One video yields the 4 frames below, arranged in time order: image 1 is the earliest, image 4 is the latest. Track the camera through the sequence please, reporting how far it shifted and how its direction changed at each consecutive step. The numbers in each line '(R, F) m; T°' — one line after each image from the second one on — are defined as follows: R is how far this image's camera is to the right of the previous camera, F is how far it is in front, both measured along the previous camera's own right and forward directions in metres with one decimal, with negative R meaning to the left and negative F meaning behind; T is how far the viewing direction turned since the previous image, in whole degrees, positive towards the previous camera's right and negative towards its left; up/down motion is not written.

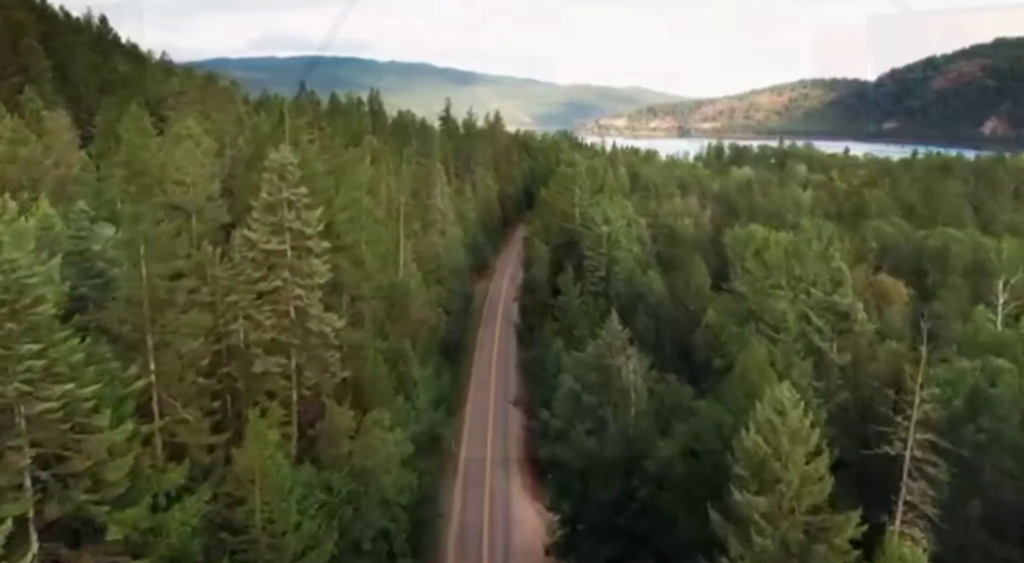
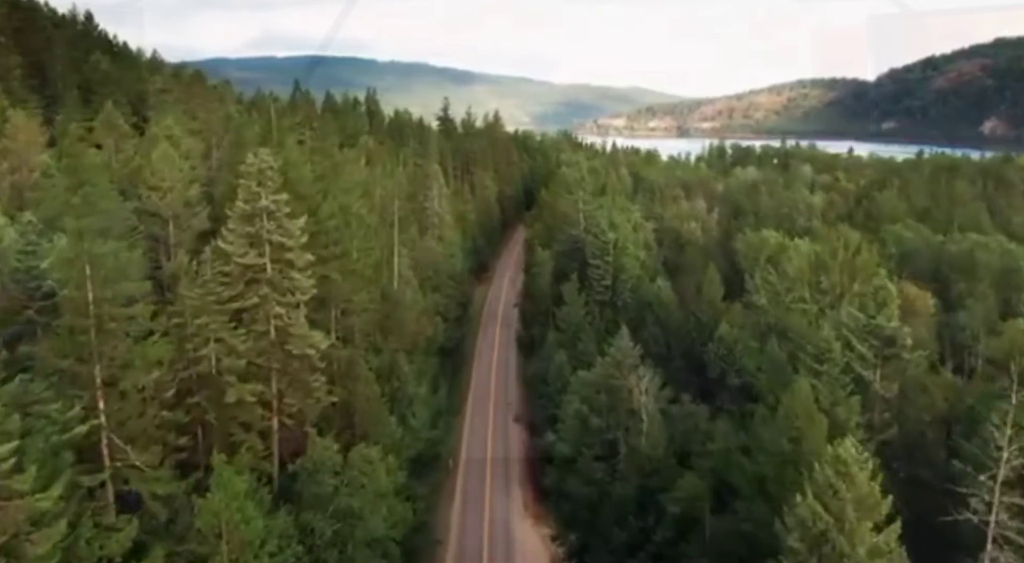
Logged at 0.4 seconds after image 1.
(0.0, +0.8) m; 0°
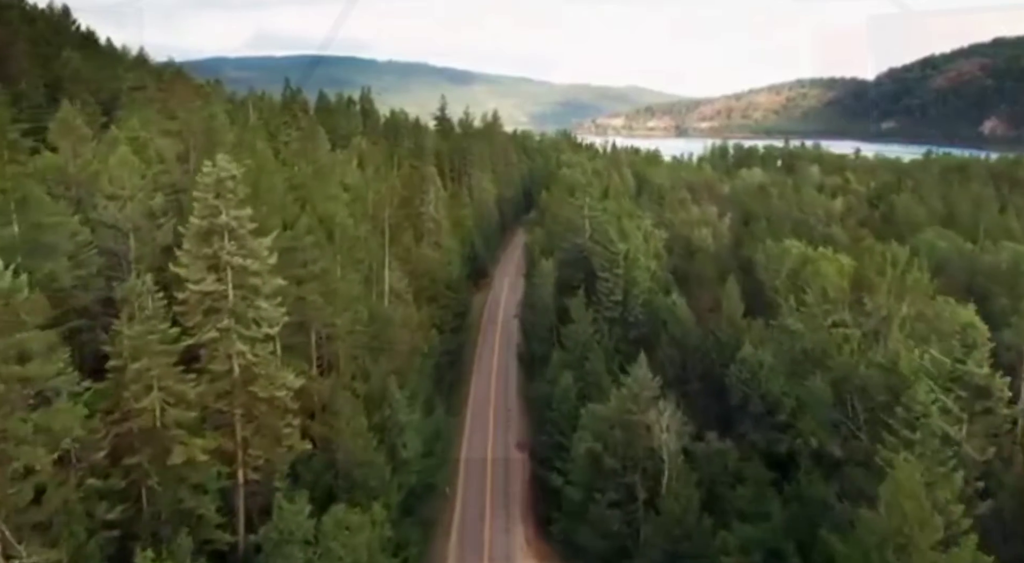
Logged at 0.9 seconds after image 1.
(-0.1, +1.1) m; 0°
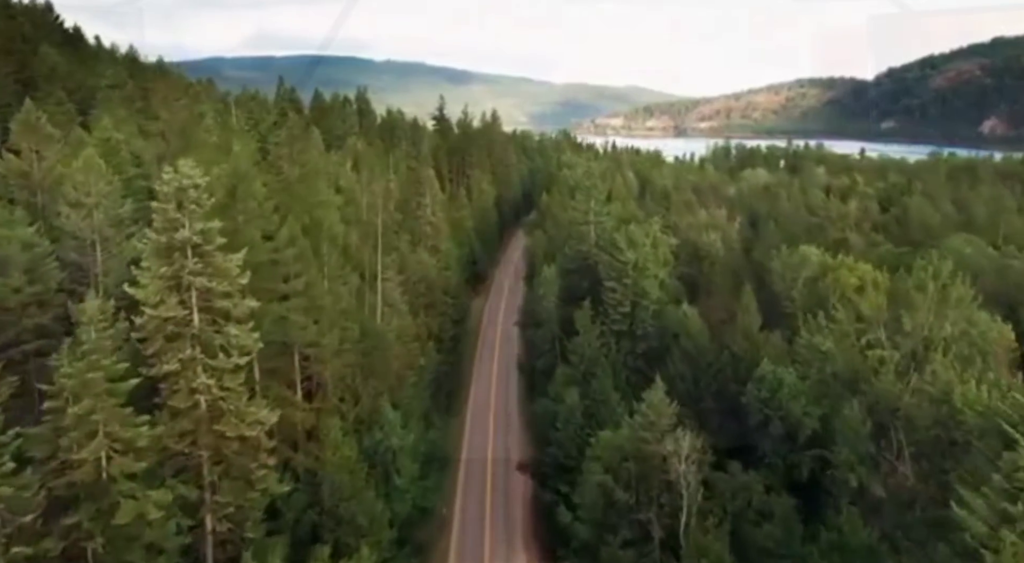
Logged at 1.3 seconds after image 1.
(0.0, +0.8) m; 0°
